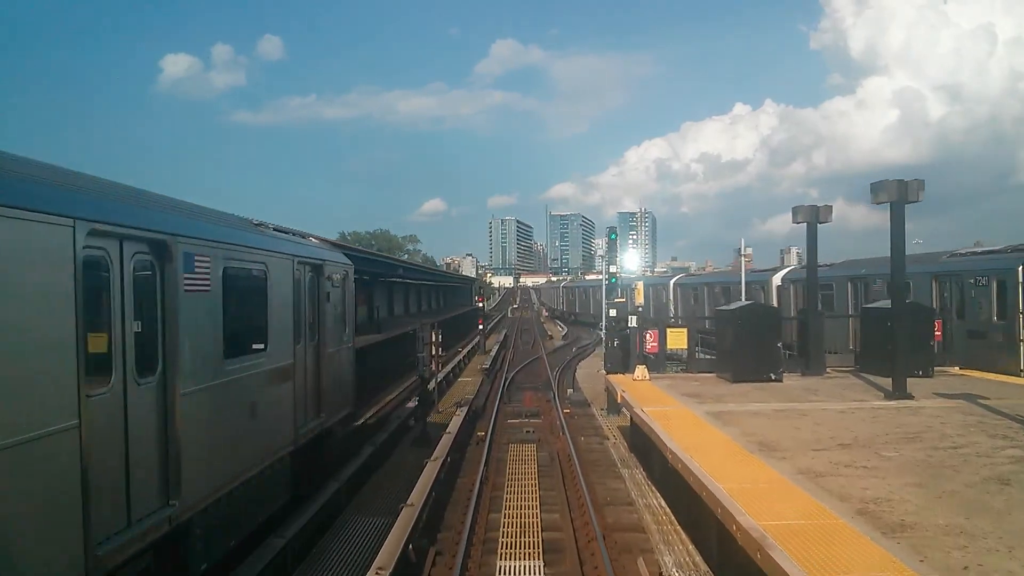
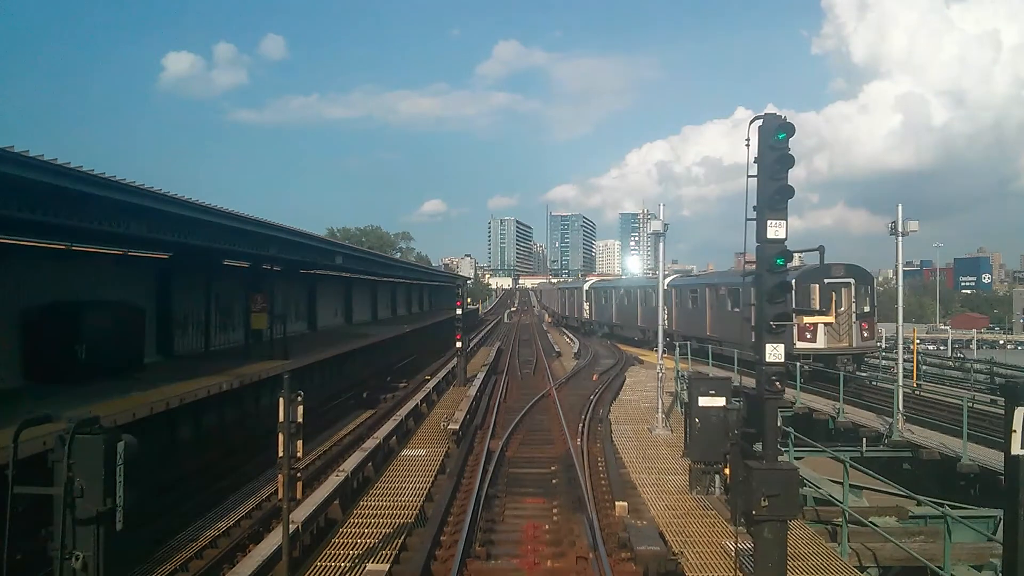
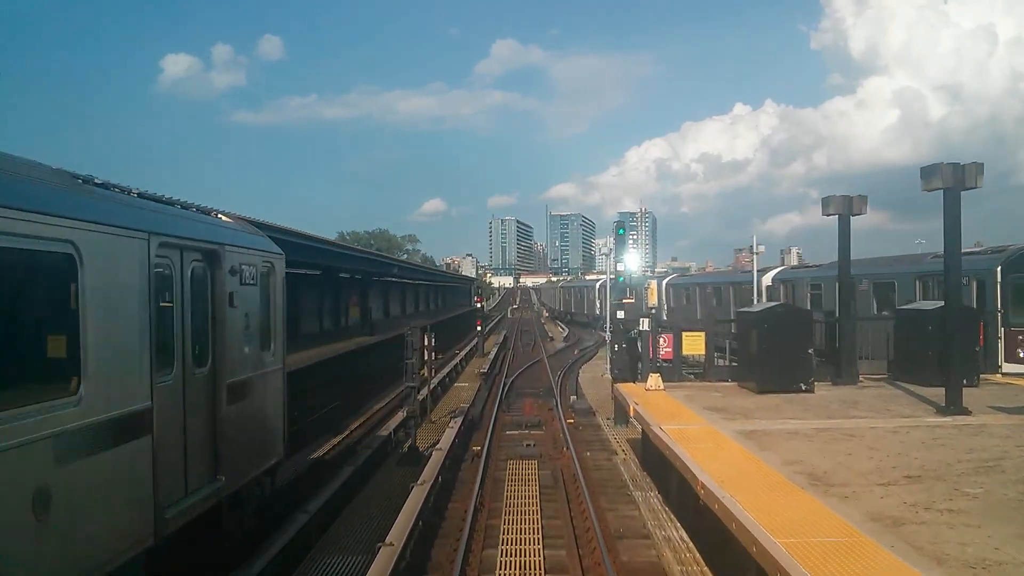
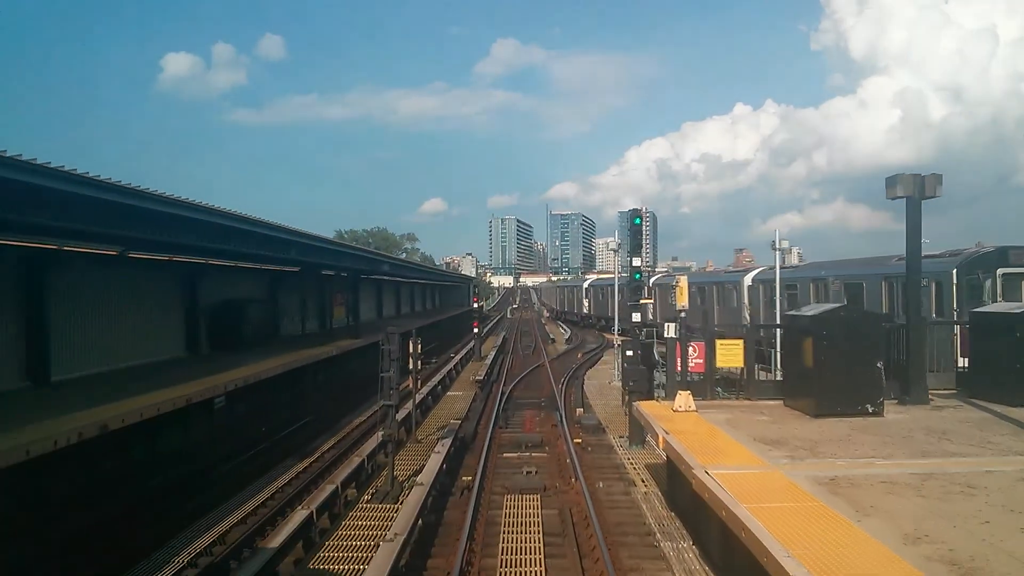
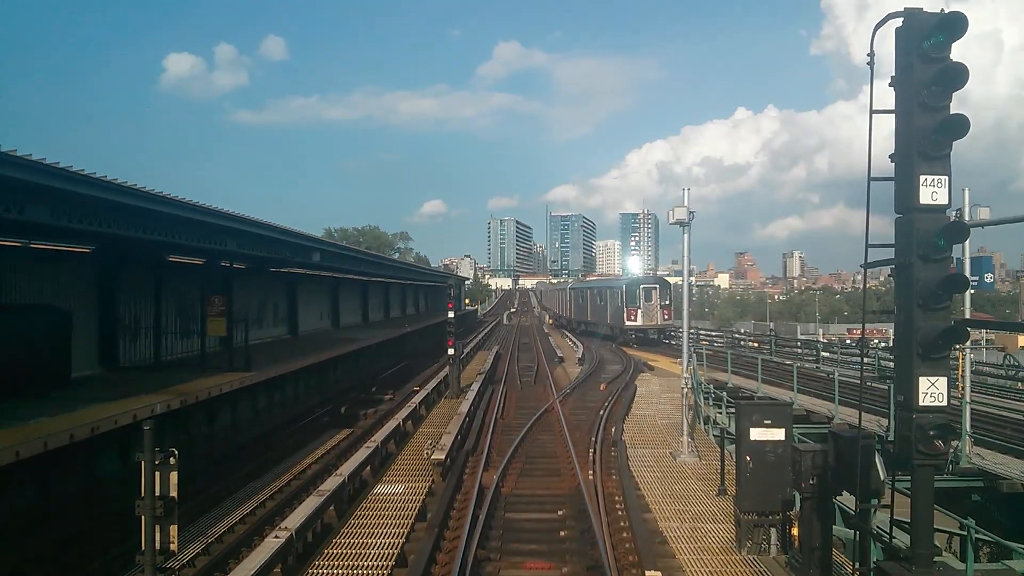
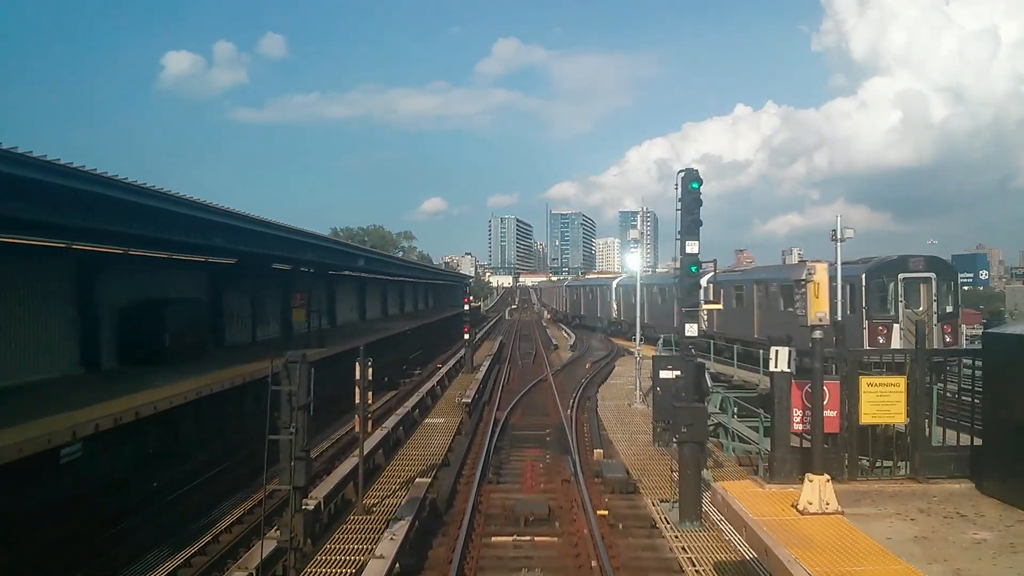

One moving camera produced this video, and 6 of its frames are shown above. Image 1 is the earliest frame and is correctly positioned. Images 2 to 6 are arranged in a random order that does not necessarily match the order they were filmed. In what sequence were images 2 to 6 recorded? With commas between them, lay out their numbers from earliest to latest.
3, 4, 6, 2, 5
